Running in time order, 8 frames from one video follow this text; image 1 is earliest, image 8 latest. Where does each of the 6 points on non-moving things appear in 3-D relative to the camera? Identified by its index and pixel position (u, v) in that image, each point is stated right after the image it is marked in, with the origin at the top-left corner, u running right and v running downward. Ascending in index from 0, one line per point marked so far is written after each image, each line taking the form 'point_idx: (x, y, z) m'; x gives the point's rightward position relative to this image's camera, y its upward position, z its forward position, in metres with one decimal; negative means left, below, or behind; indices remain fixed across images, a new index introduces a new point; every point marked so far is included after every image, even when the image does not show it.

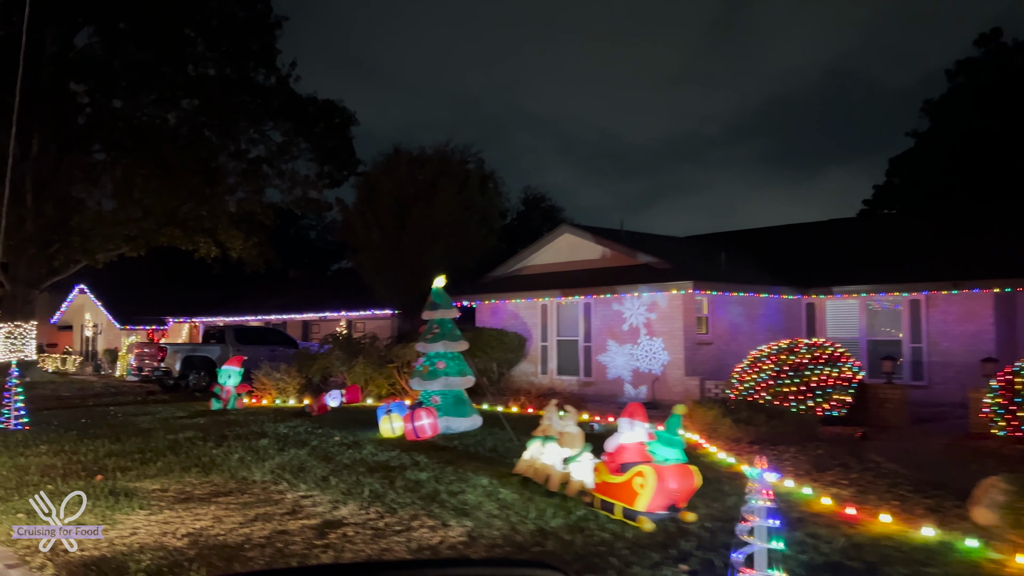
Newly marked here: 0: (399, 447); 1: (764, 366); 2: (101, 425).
0: (-1.2, -1.8, +9.2) m
1: (+3.6, -1.1, +11.9) m
2: (-6.1, -2.0, +12.4) m
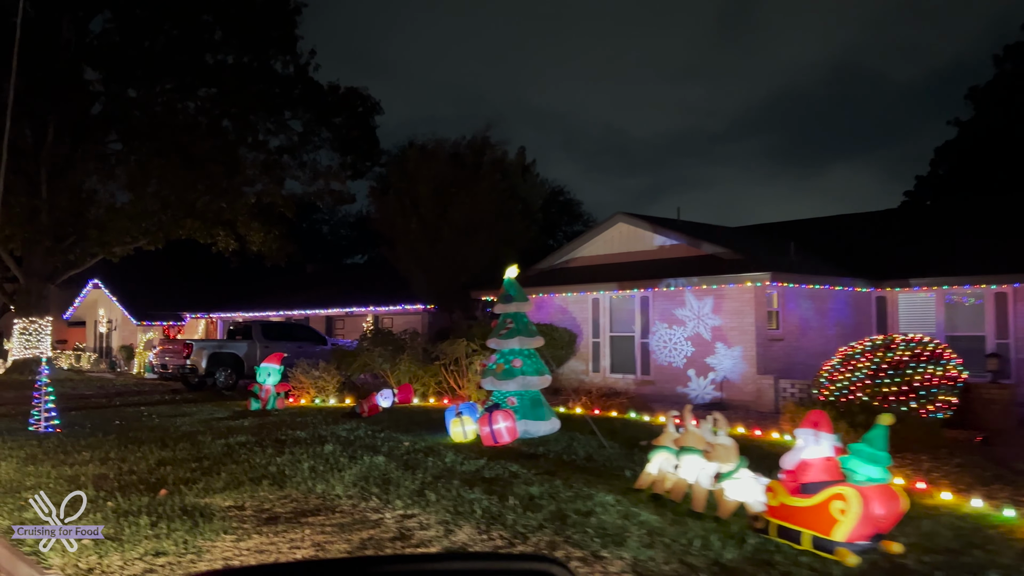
0: (-0.3, -1.7, +8.3) m
1: (+4.5, -1.0, +10.9) m
2: (-5.1, -1.9, +11.5) m
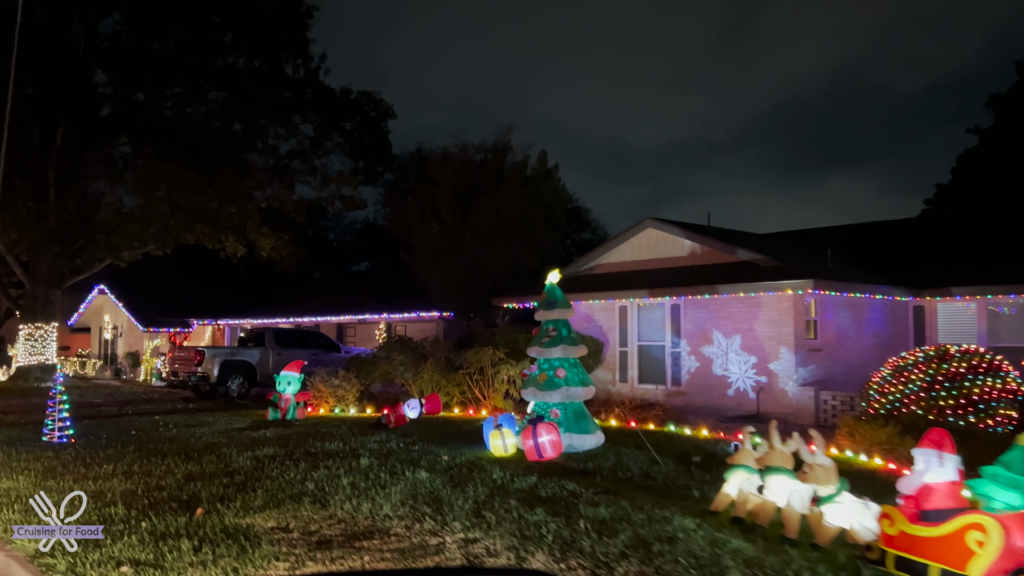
0: (+0.2, -1.7, +7.8) m
1: (+5.0, -1.1, +10.4) m
2: (-4.6, -2.0, +11.0) m
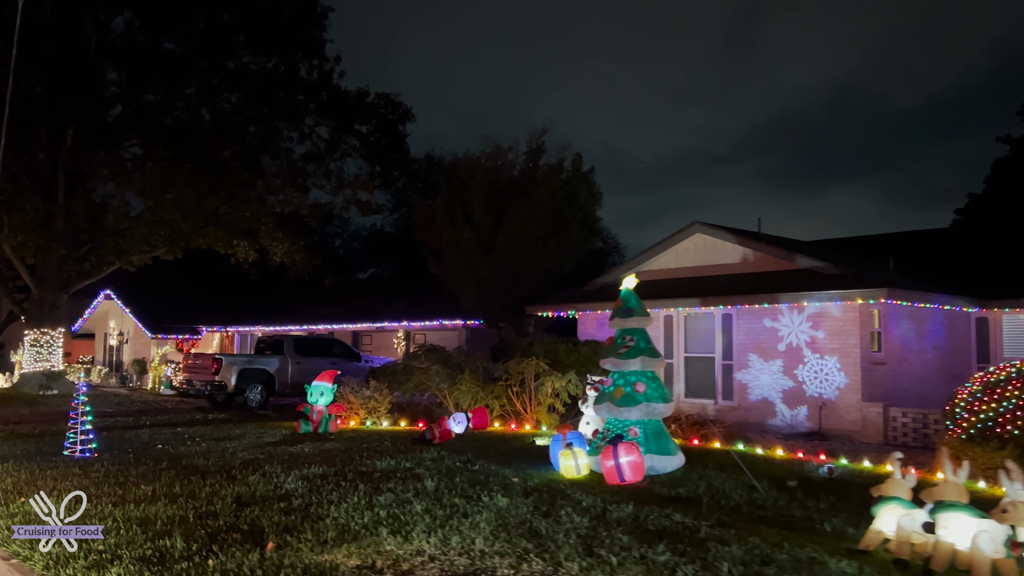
0: (+0.9, -1.8, +7.1) m
1: (+5.7, -1.2, +9.7) m
2: (-3.9, -2.0, +10.2) m
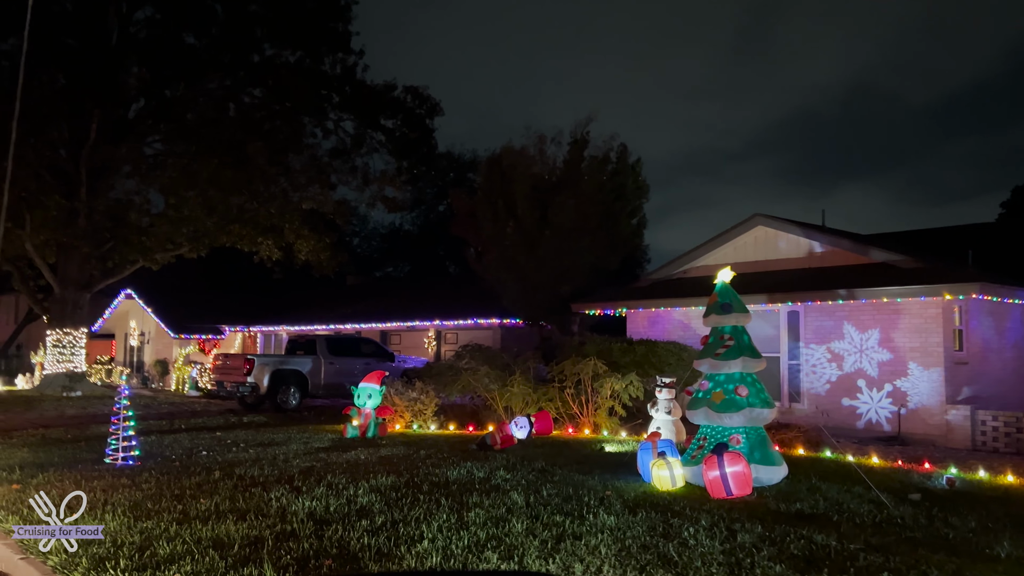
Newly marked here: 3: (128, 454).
0: (+1.7, -1.7, +6.3) m
1: (+6.5, -1.1, +8.9) m
2: (-3.1, -2.0, +9.5) m
3: (-4.6, -2.0, +10.0) m
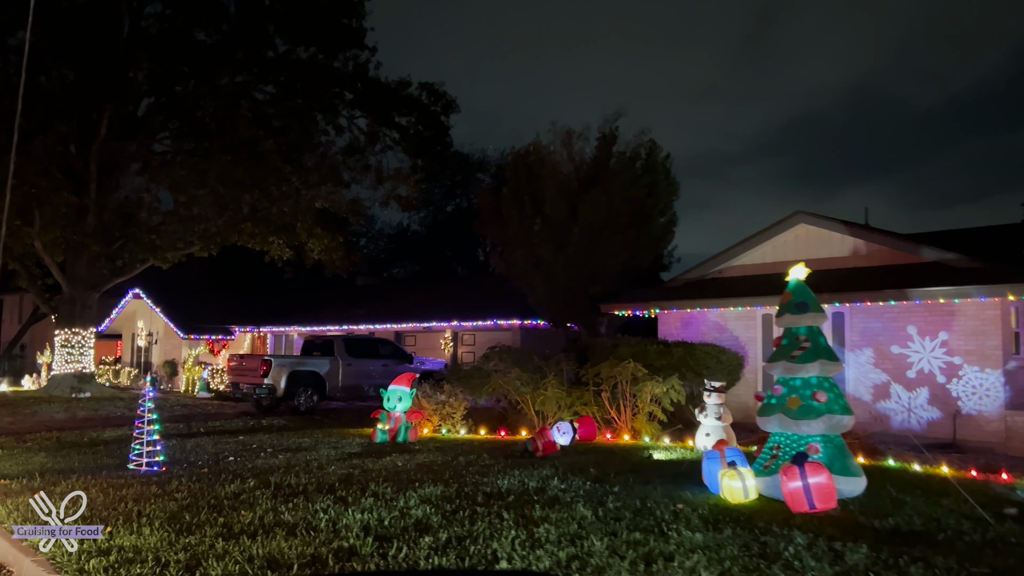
0: (+2.2, -1.7, +5.8) m
1: (+7.1, -1.1, +8.4) m
2: (-2.6, -1.9, +9.0) m
3: (-4.0, -1.9, +9.5) m
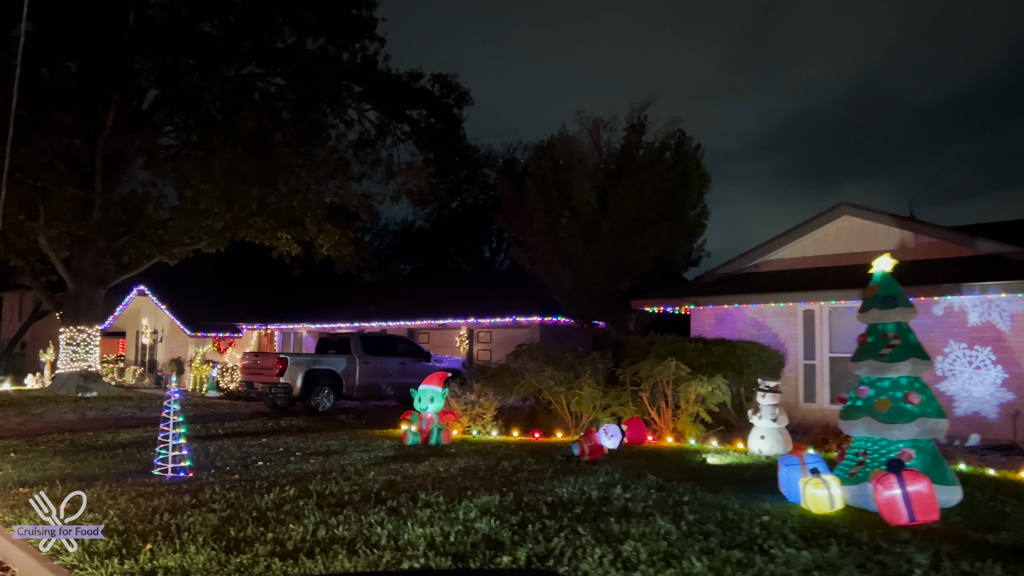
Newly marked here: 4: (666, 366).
0: (+2.7, -1.6, +5.3) m
1: (+7.6, -1.1, +7.9) m
2: (-2.1, -1.9, +8.4) m
3: (-3.5, -1.9, +8.9) m
4: (+2.1, -1.1, +11.5) m
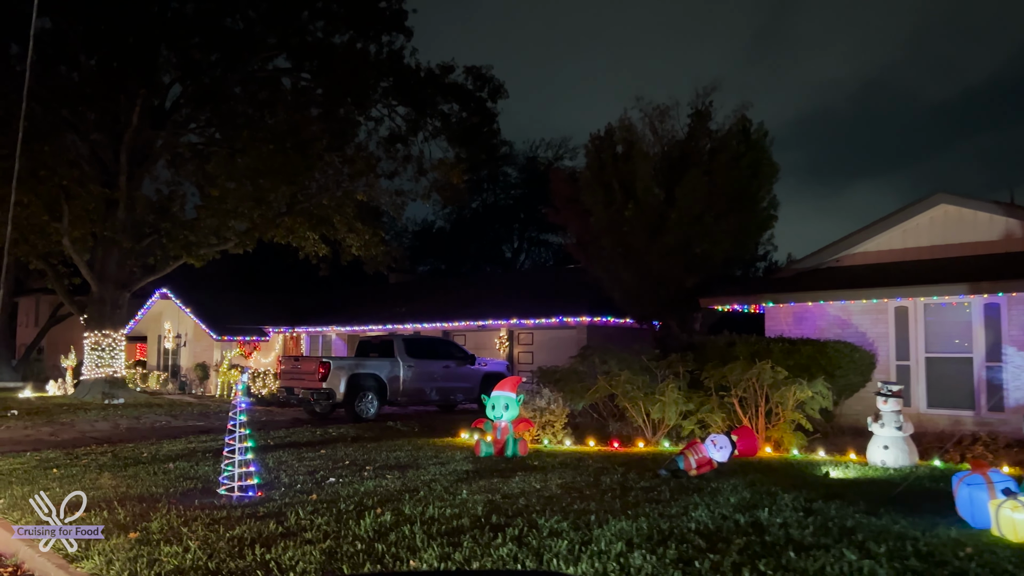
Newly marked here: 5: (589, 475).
0: (+3.7, -1.6, +4.3) m
1: (+8.6, -1.0, +6.9) m
2: (-1.1, -1.9, +7.5) m
3: (-2.5, -1.9, +8.0) m
4: (+3.2, -1.0, +10.6) m
5: (+0.8, -1.9, +8.5) m
